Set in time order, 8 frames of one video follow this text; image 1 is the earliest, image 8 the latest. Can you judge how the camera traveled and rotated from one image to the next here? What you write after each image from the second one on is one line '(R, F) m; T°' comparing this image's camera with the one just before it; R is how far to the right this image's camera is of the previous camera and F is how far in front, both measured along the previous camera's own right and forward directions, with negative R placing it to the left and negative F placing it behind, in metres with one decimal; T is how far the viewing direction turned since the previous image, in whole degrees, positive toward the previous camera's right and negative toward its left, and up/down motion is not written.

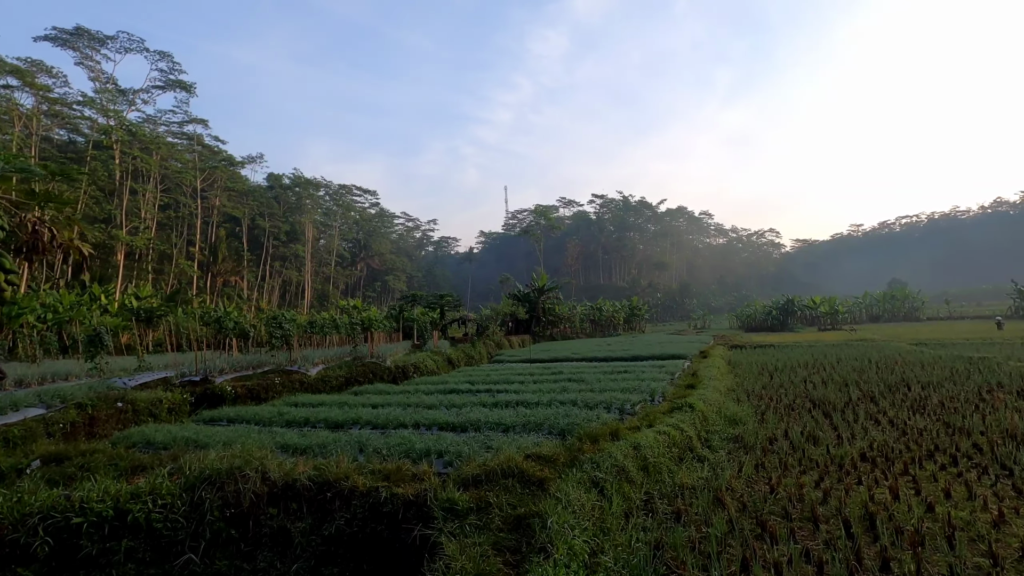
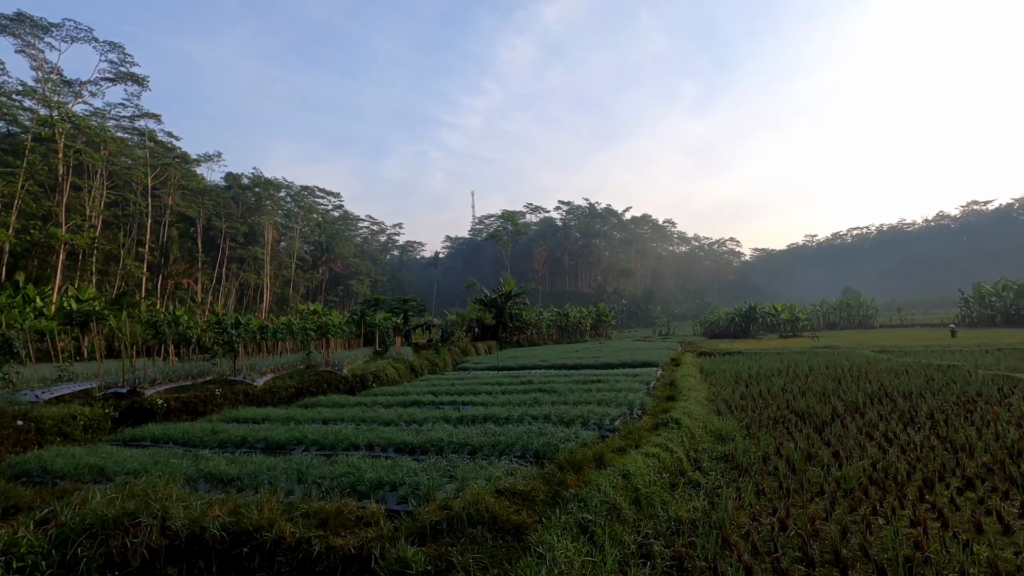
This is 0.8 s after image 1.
(0.0, +0.7) m; +4°
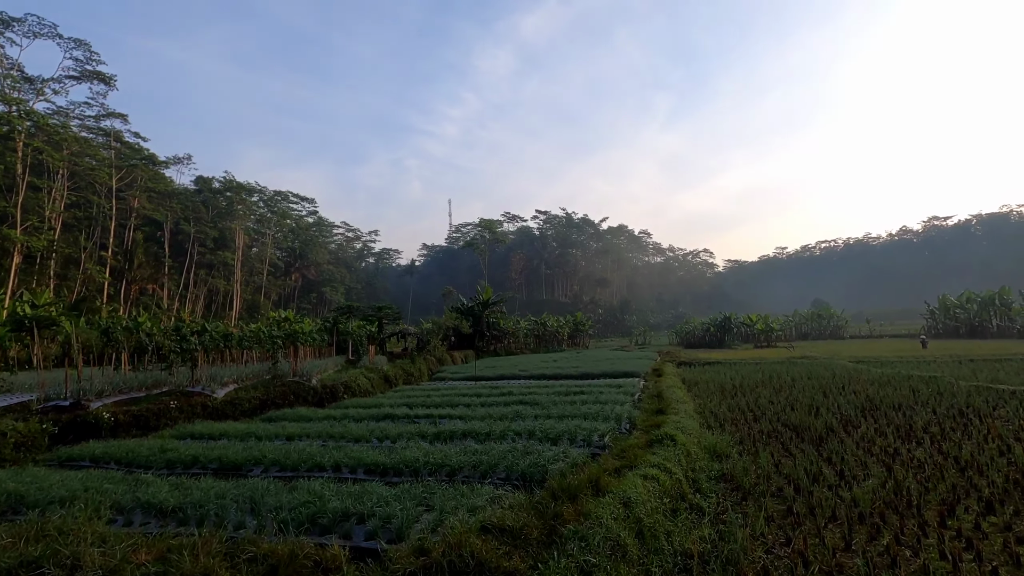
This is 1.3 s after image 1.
(-0.1, +0.5) m; +3°
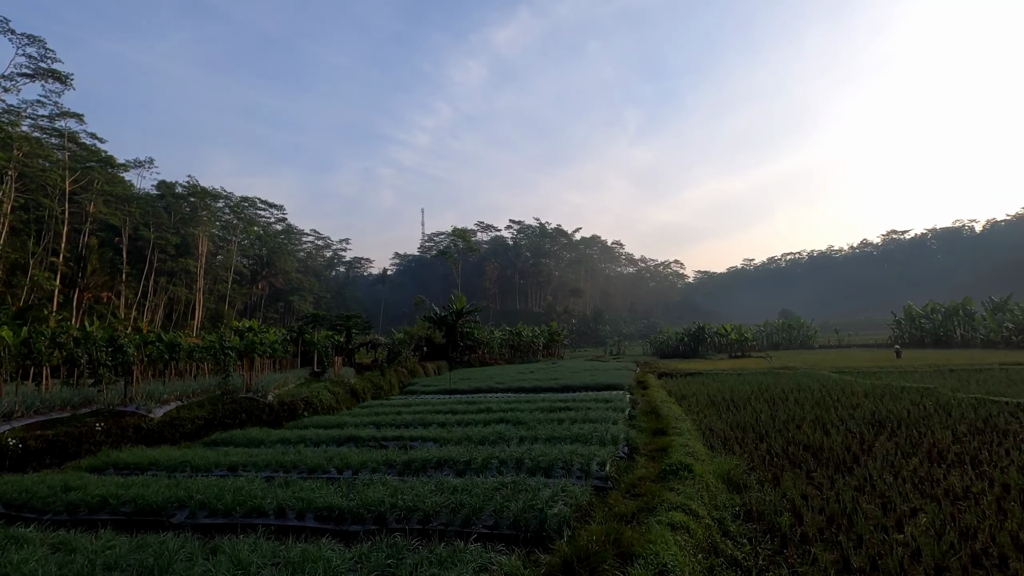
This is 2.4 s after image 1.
(-0.1, +0.9) m; +3°
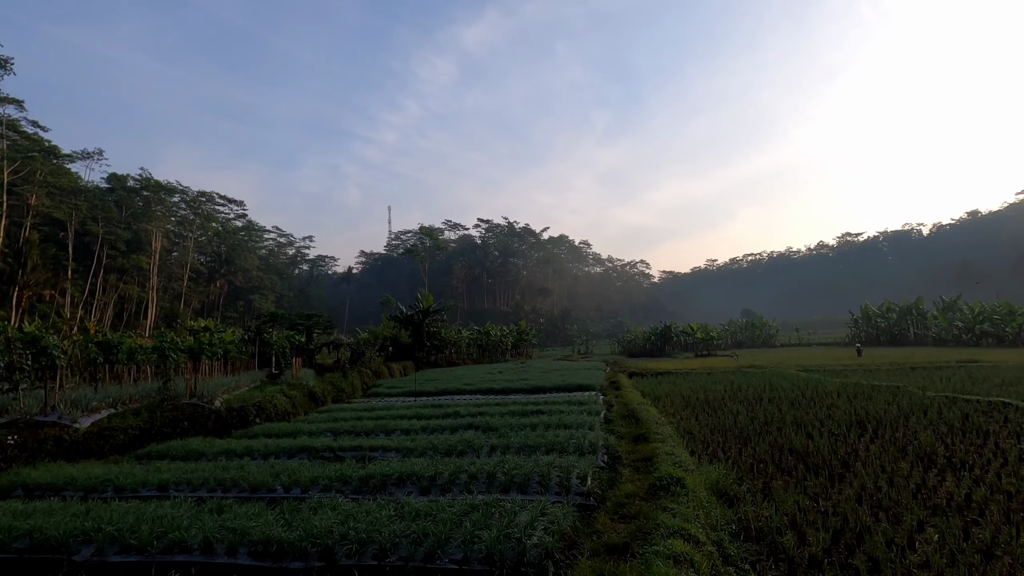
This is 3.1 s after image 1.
(0.0, +0.5) m; +3°
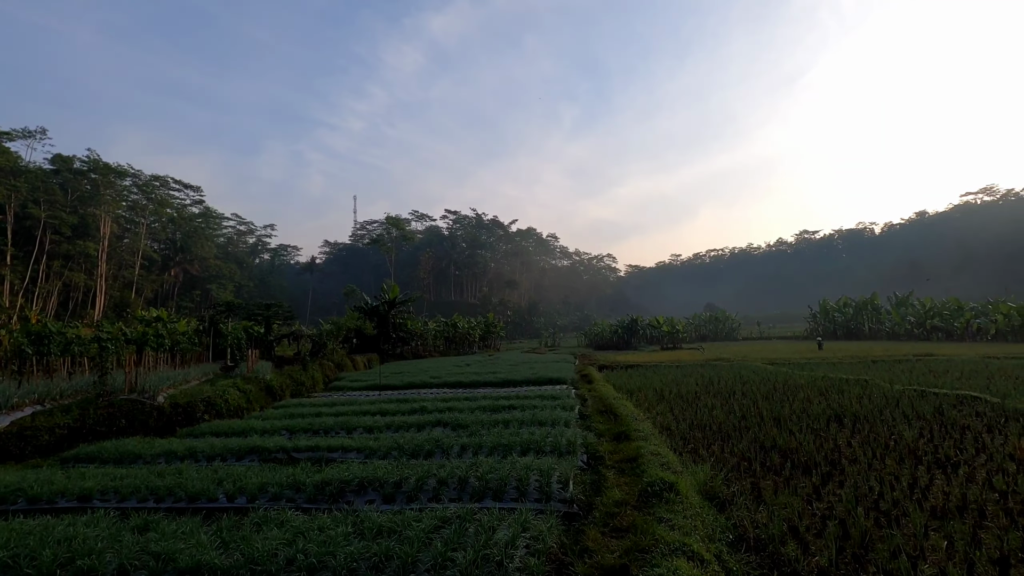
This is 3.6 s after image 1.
(-0.1, +0.5) m; +4°
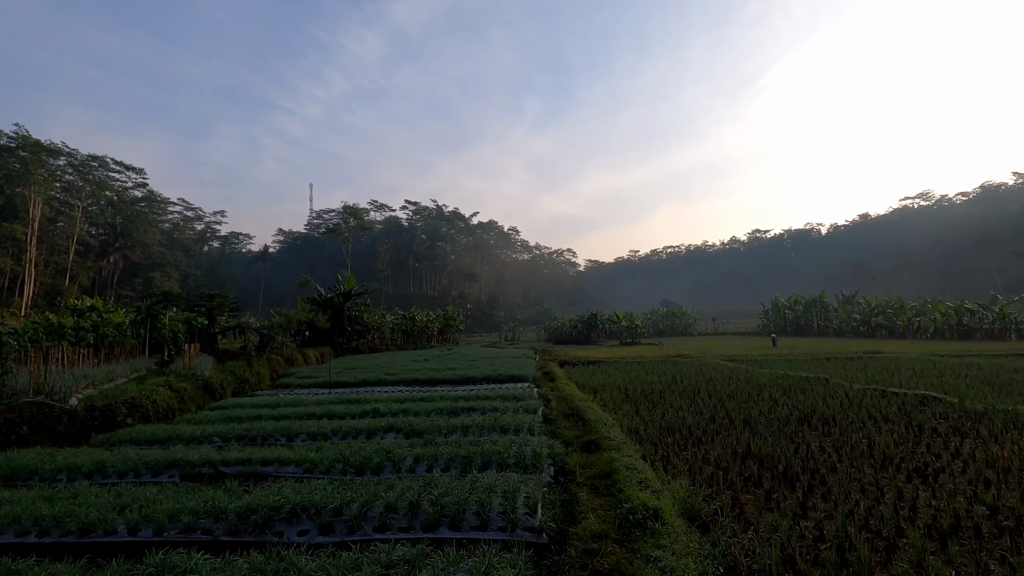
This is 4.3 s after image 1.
(0.0, +0.6) m; +4°
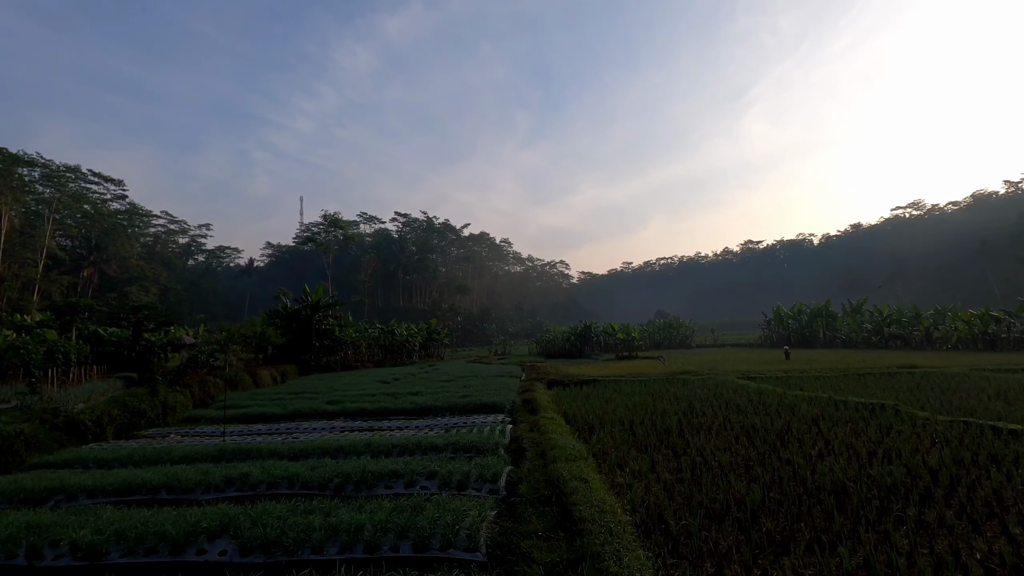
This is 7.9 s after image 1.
(+0.5, +3.0) m; +1°
